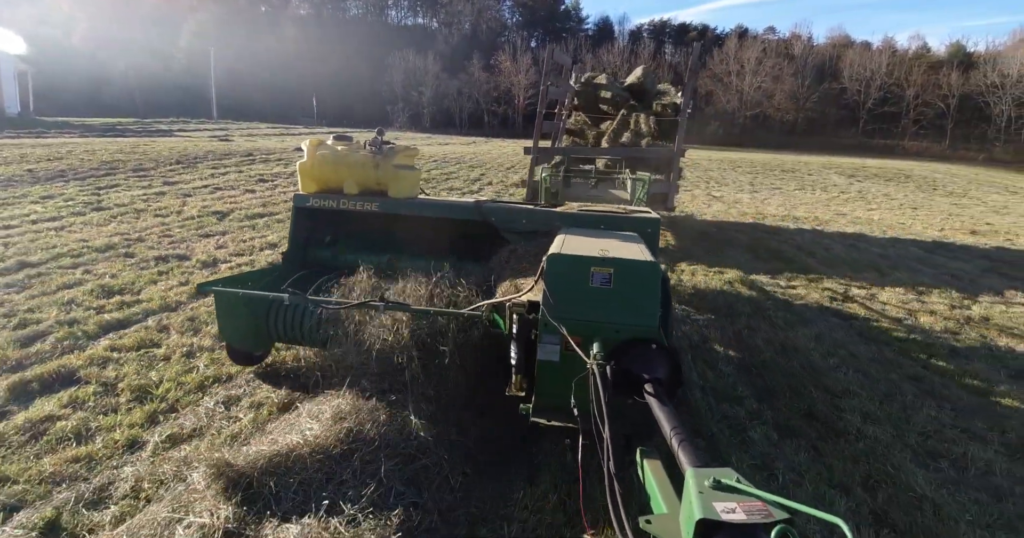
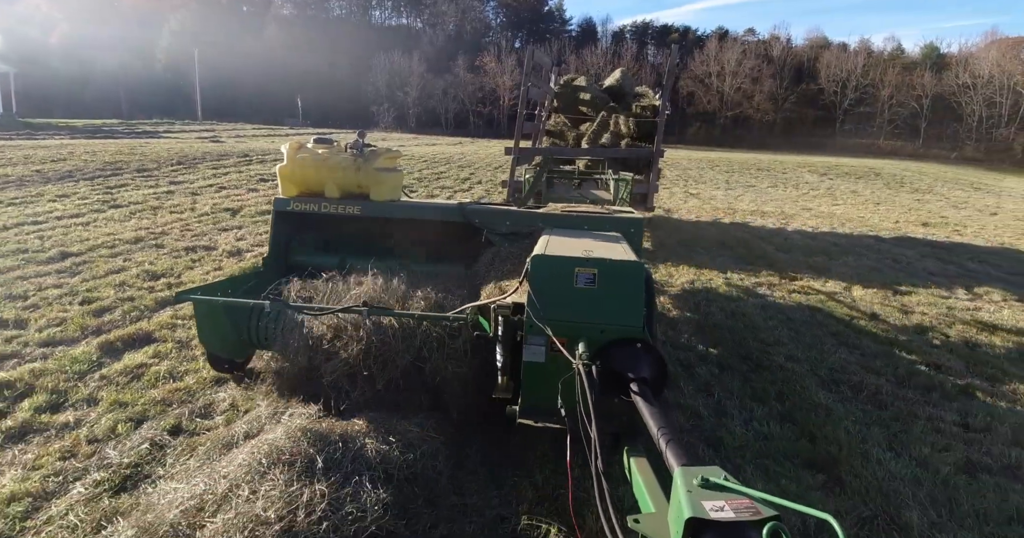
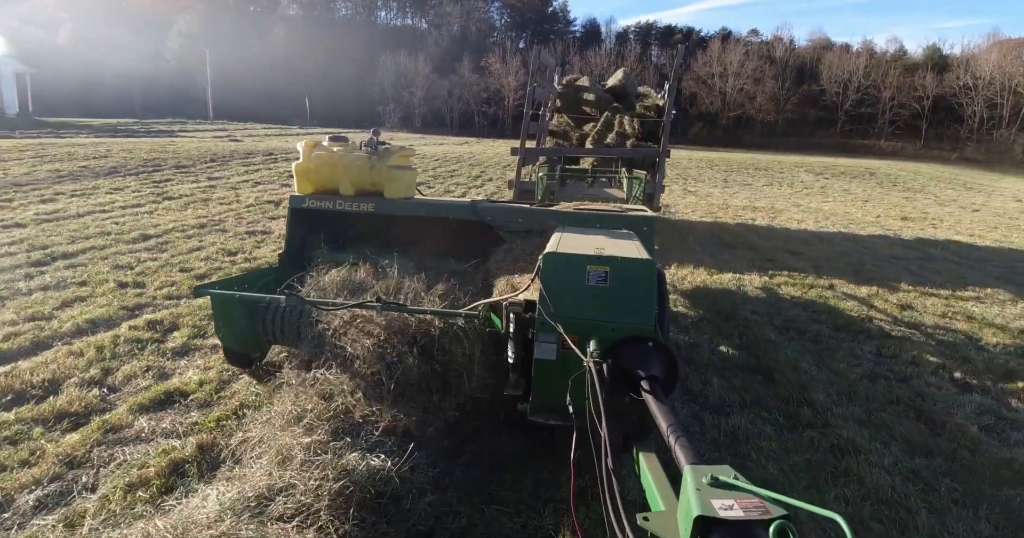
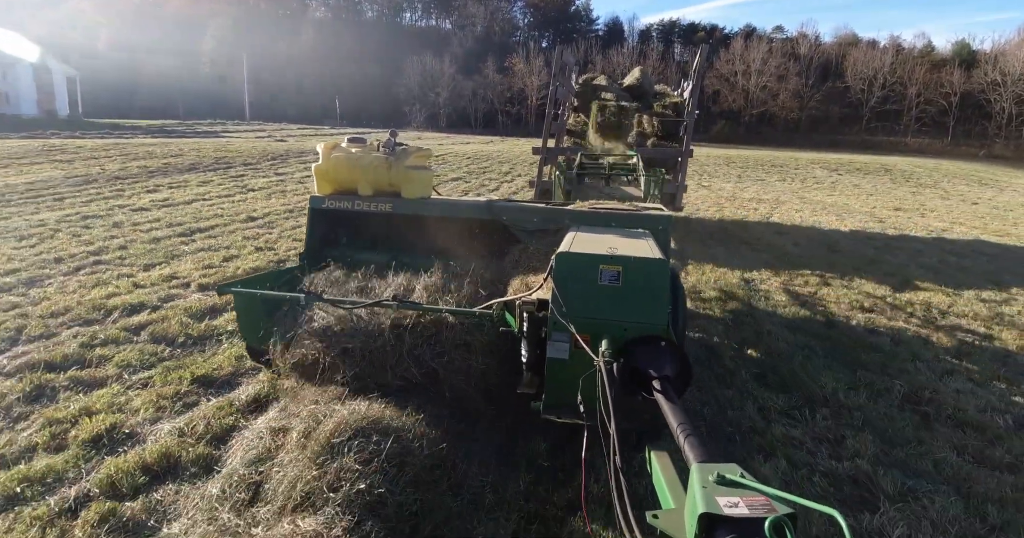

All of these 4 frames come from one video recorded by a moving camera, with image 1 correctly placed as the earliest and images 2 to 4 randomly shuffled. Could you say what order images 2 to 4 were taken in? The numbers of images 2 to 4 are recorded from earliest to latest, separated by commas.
2, 3, 4
